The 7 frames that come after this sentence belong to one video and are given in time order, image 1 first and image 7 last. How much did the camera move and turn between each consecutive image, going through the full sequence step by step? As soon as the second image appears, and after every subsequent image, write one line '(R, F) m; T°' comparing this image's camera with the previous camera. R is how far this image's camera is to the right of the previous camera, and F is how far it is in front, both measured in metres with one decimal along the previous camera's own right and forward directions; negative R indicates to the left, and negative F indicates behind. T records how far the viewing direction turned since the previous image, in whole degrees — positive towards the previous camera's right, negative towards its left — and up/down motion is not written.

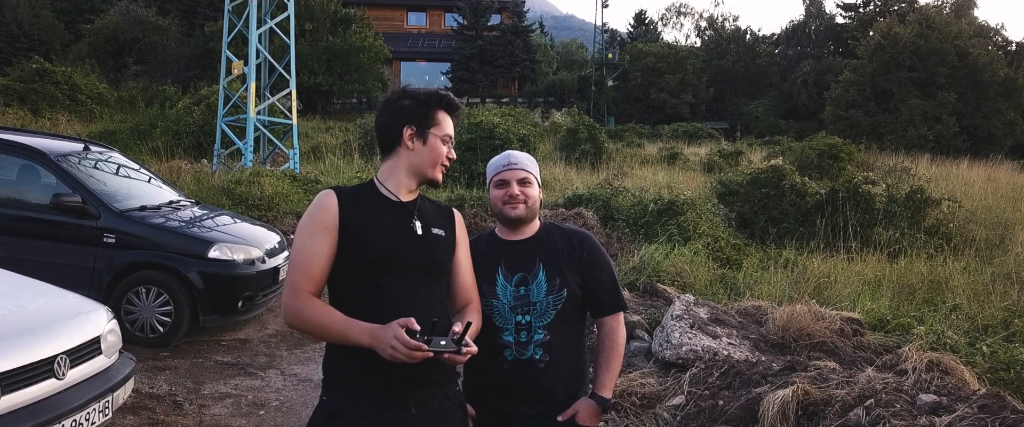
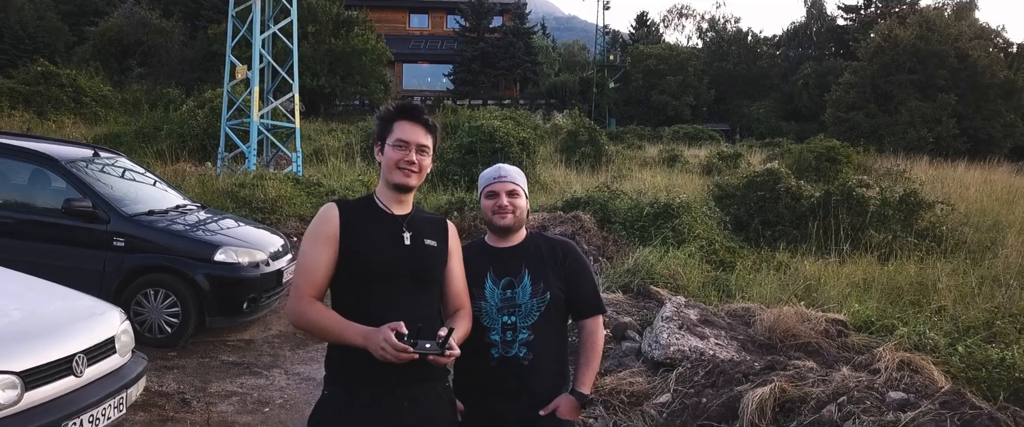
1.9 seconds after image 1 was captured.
(0.0, -0.1) m; 0°
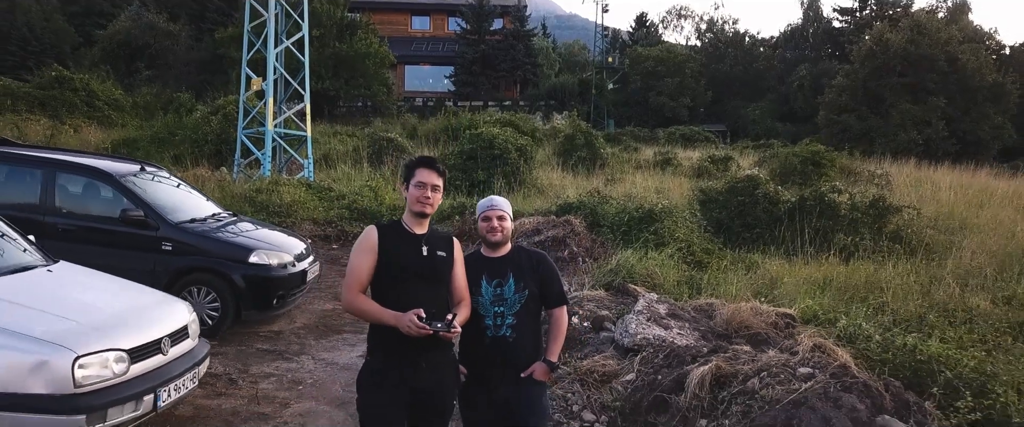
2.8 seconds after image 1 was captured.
(0.0, -0.7) m; 0°
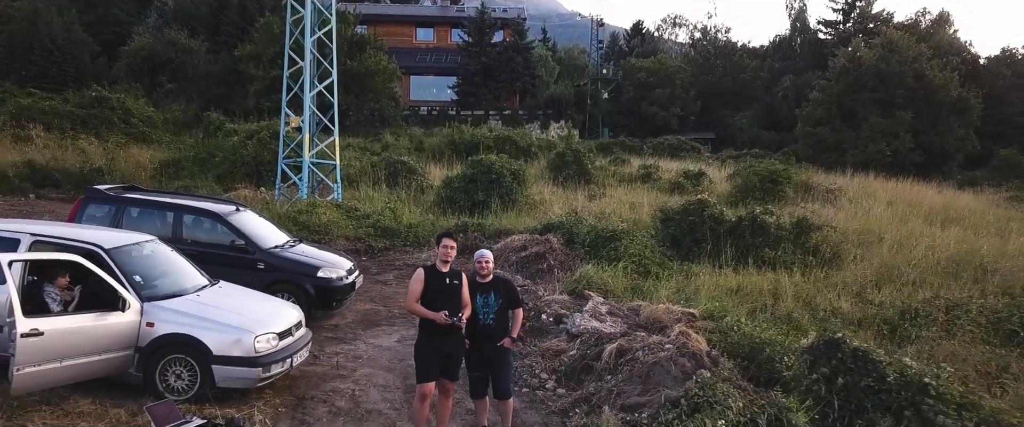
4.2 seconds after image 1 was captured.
(+0.1, -2.2) m; 0°
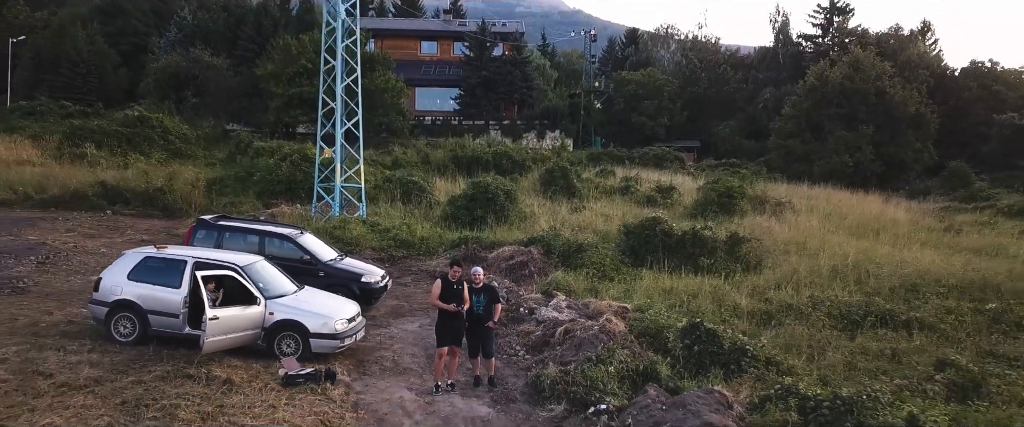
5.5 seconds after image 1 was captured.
(+0.2, -3.0) m; 0°
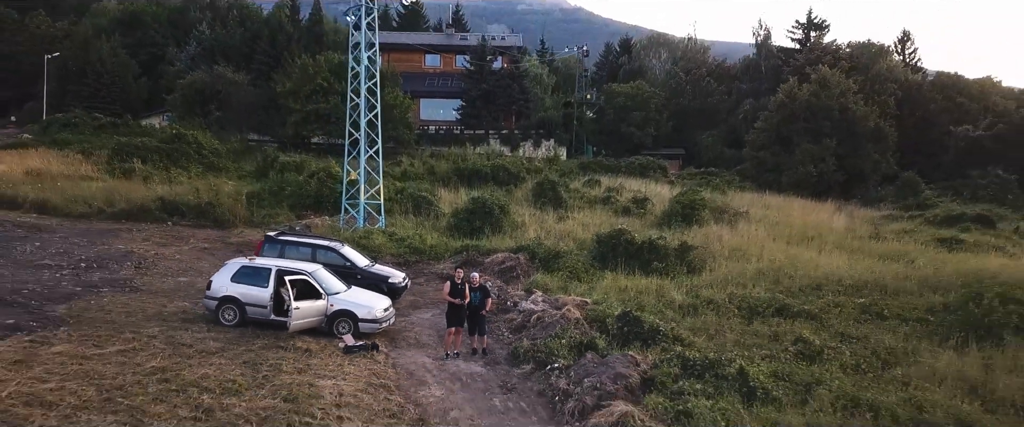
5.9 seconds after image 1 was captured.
(+0.2, -3.5) m; 0°
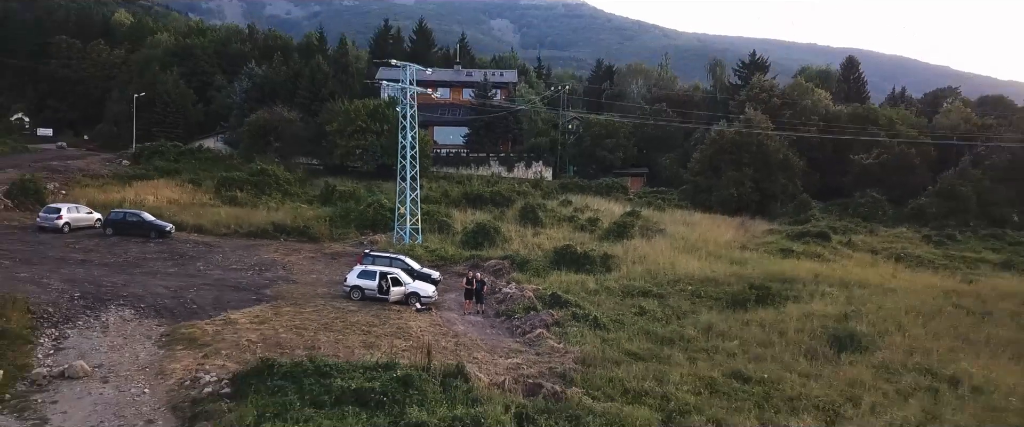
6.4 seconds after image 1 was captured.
(+0.5, -11.5) m; 0°
